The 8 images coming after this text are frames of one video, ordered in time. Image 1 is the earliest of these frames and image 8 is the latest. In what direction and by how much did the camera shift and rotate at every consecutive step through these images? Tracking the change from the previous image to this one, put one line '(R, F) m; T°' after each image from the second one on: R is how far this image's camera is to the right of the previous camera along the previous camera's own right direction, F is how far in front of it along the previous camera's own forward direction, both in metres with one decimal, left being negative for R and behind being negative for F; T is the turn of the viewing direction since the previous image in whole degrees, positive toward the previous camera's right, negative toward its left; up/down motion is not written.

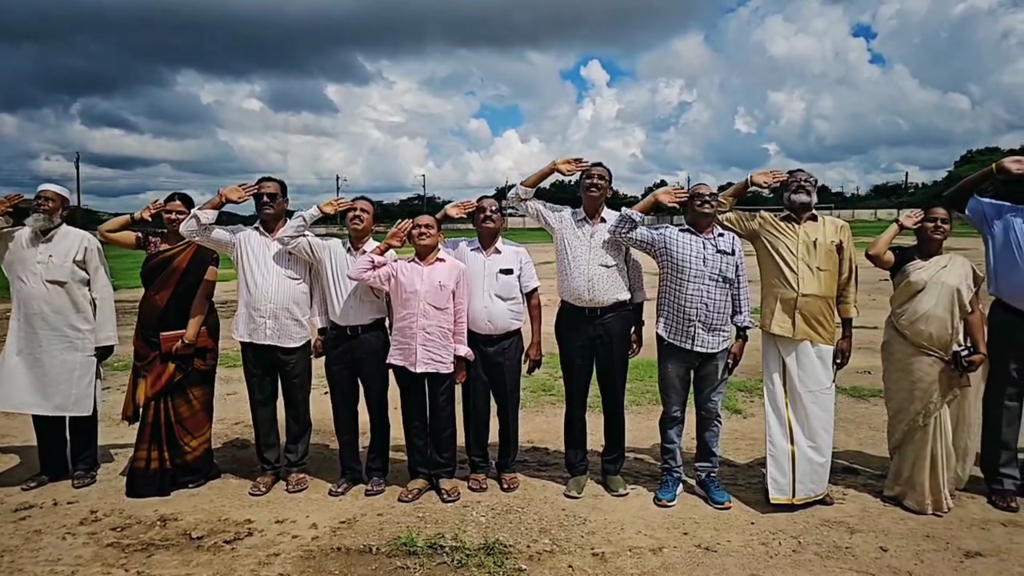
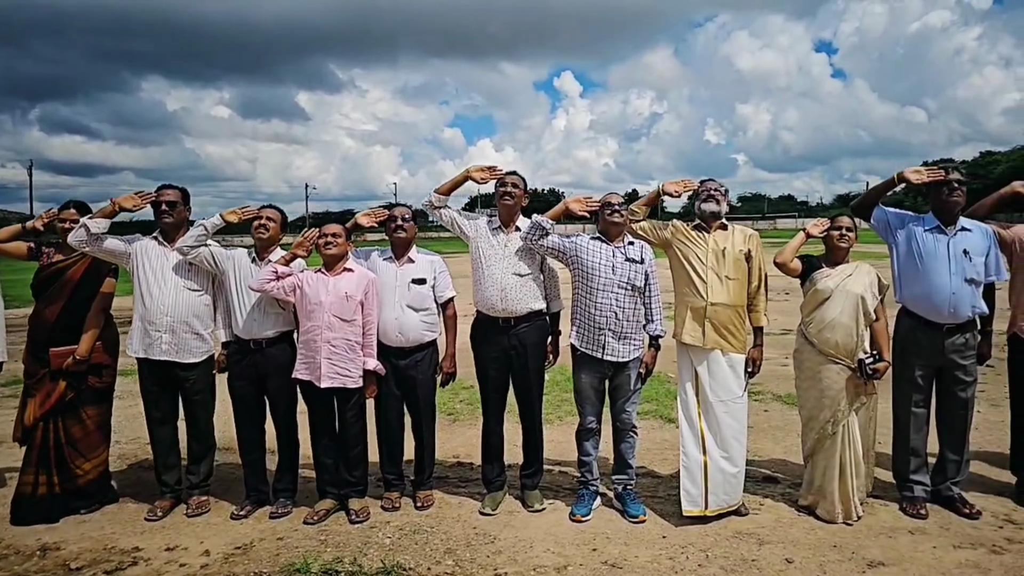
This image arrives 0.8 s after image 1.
(+0.6, +0.1) m; +2°
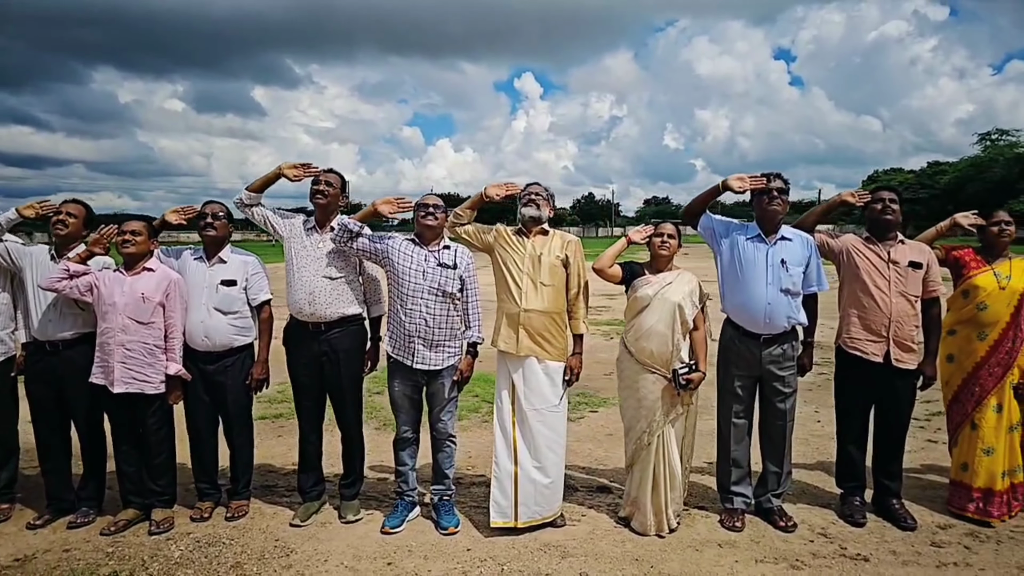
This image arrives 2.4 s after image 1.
(+1.4, +0.1) m; +2°
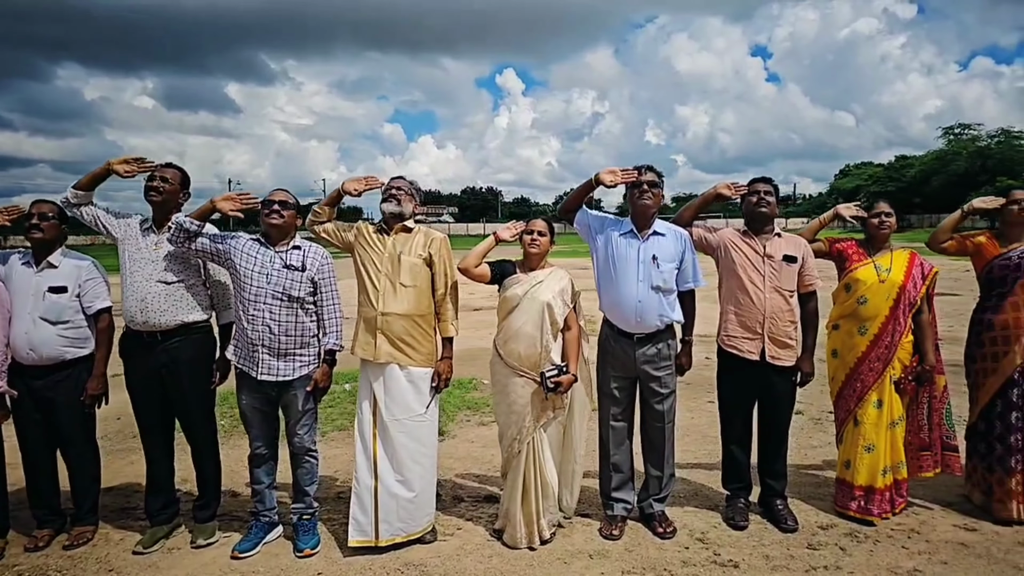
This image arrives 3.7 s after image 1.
(+0.9, +0.2) m; +2°
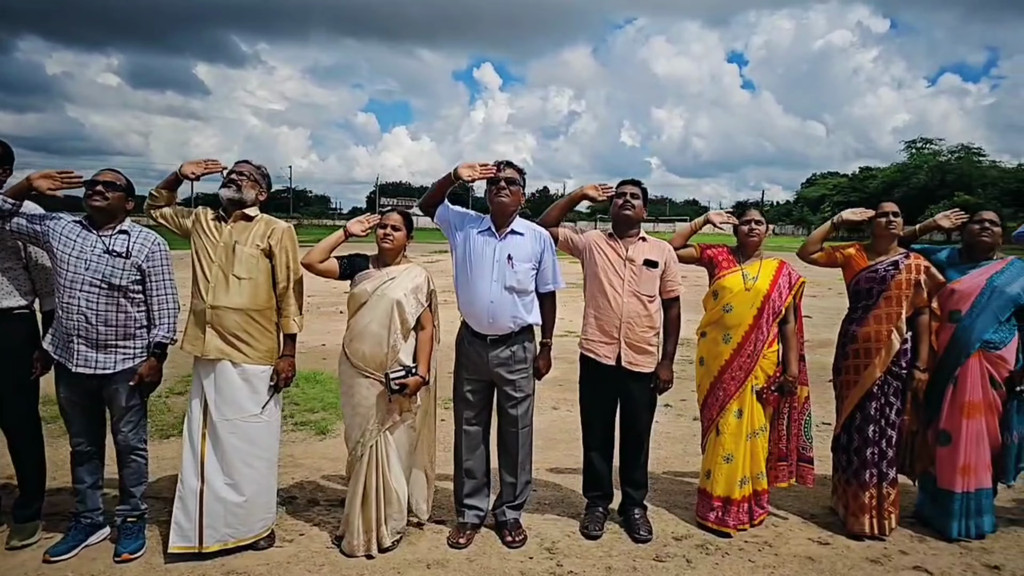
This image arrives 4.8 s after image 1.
(+1.0, +0.2) m; +2°
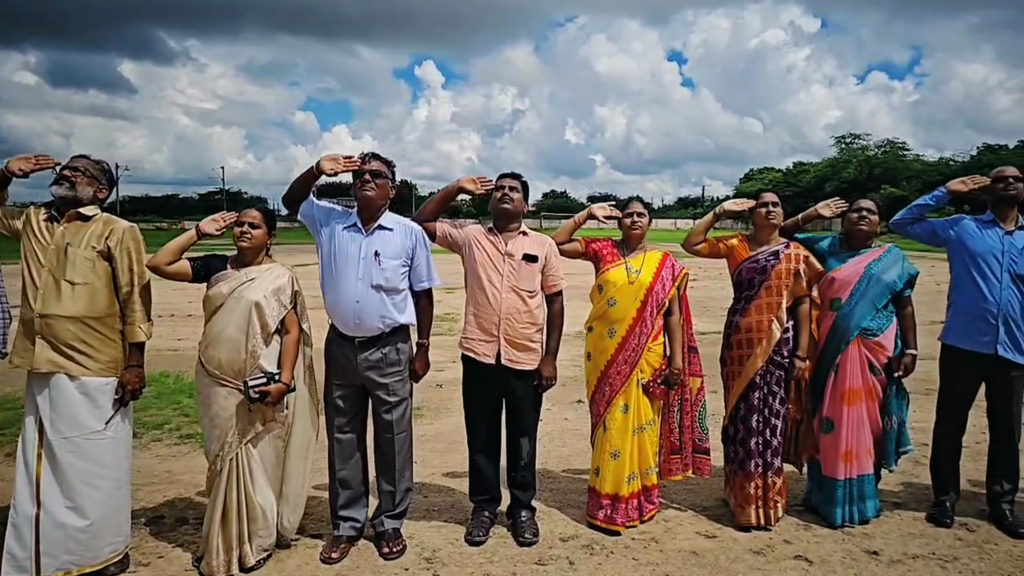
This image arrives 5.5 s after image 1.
(+0.6, +0.1) m; +4°
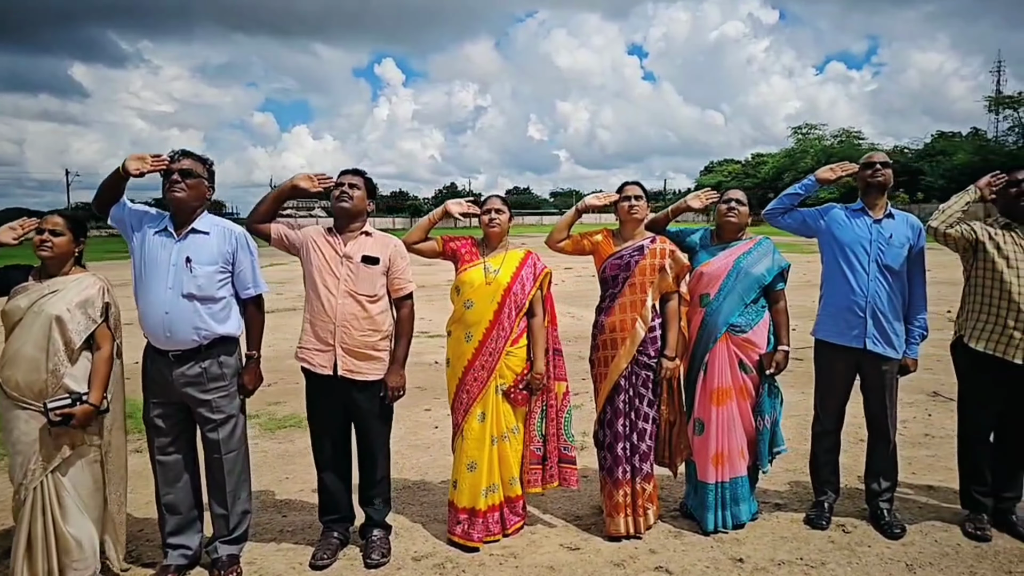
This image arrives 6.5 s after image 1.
(+1.0, +0.2) m; +1°
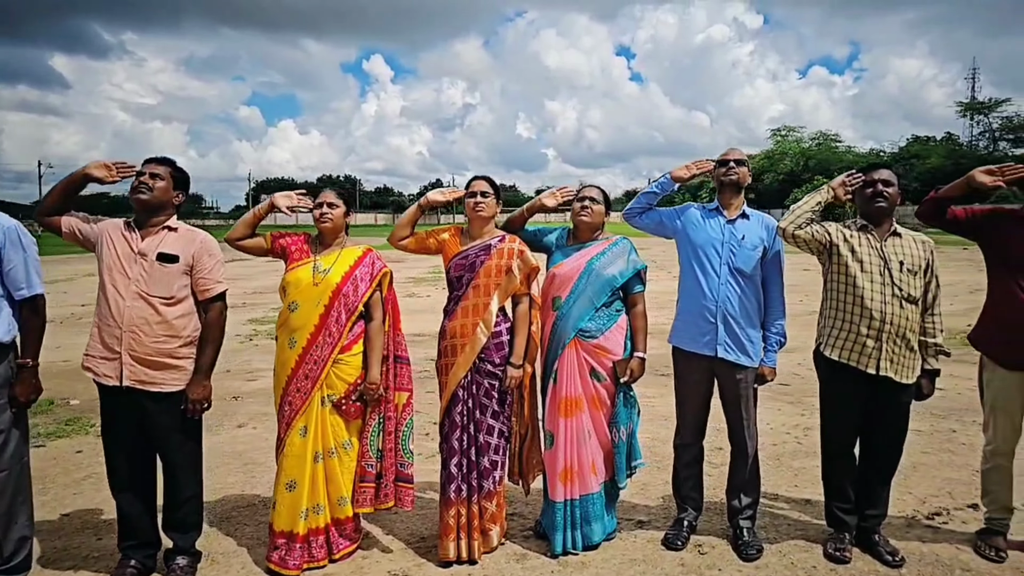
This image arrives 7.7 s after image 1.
(+1.1, +0.3) m; +1°
